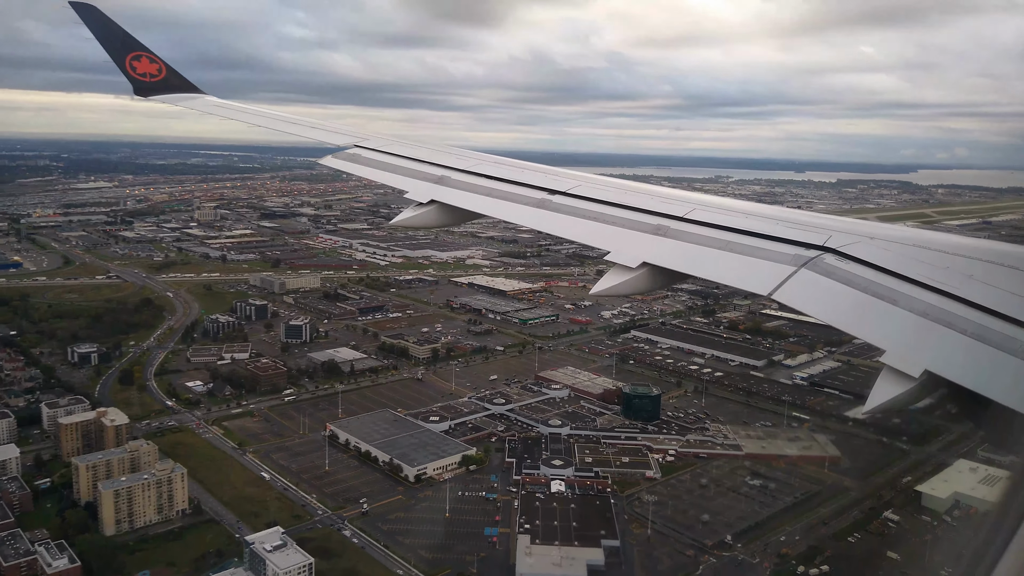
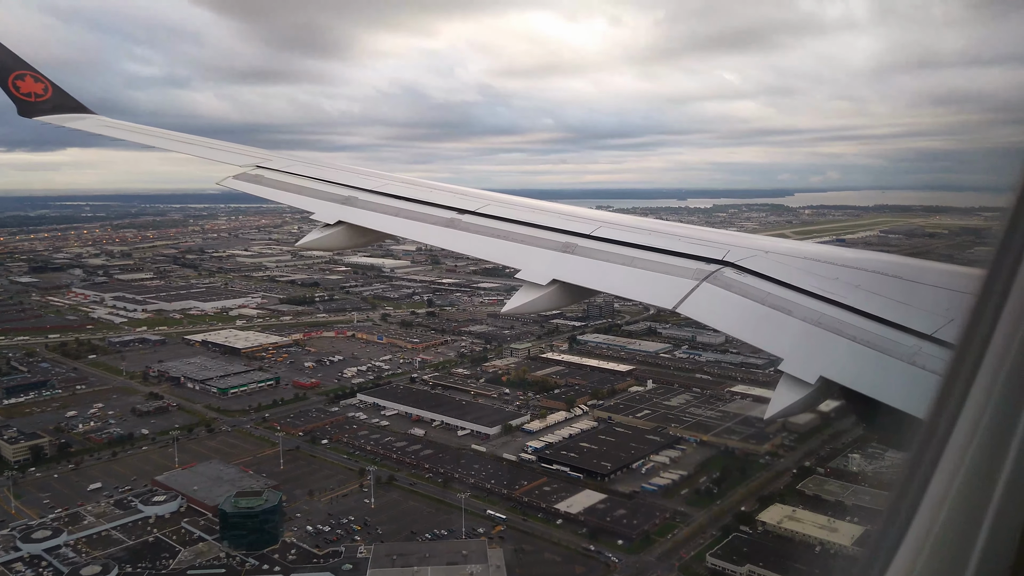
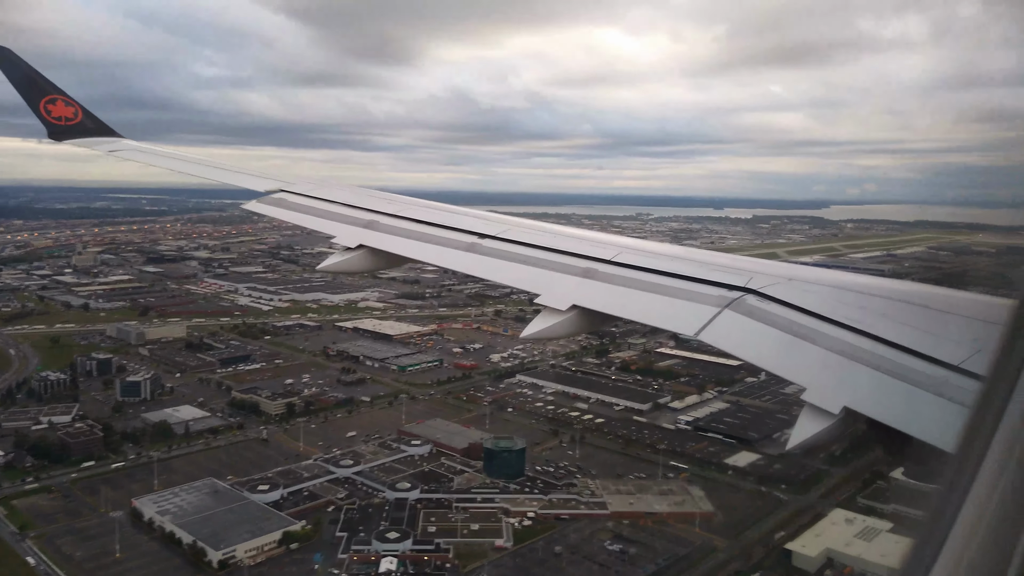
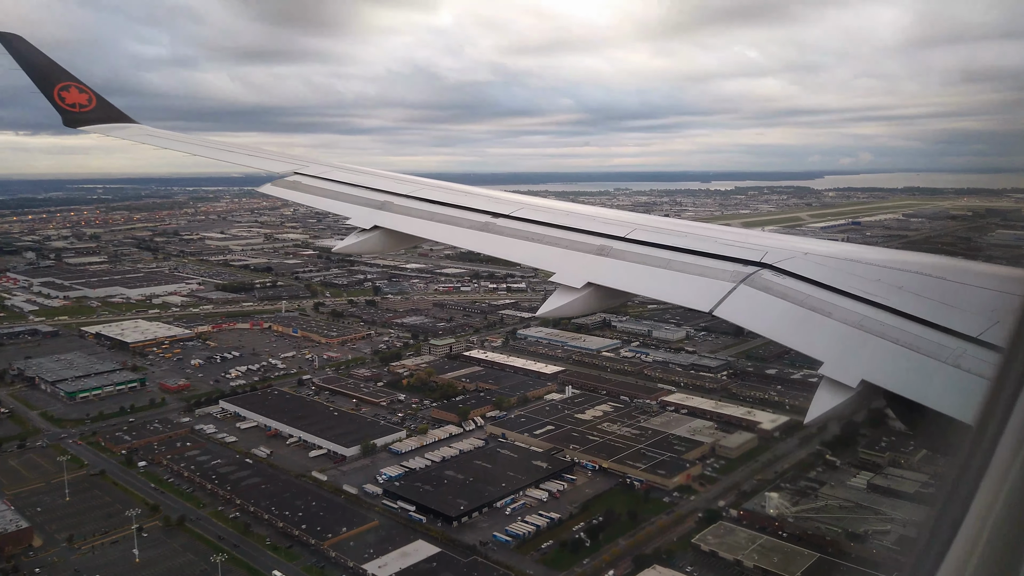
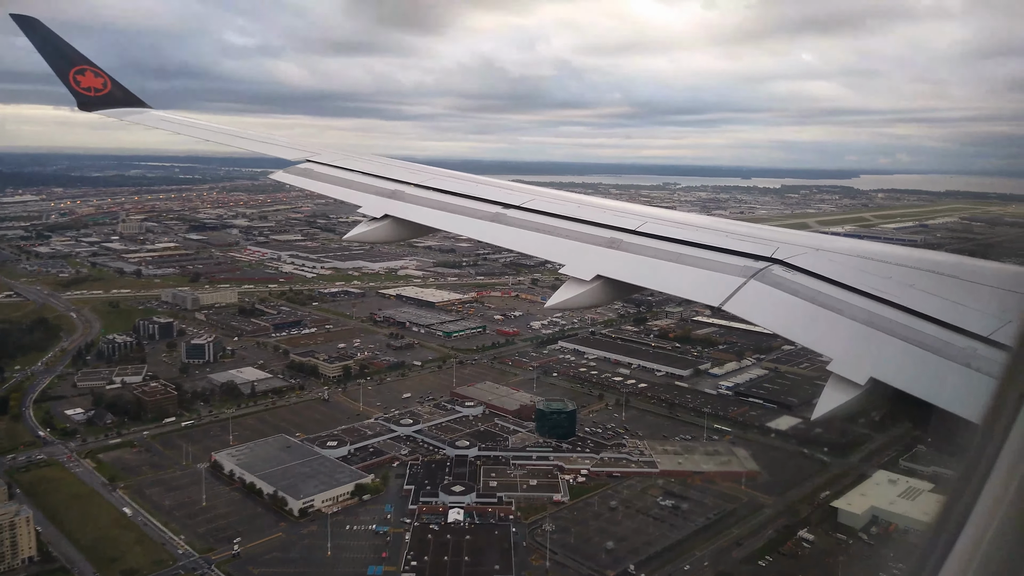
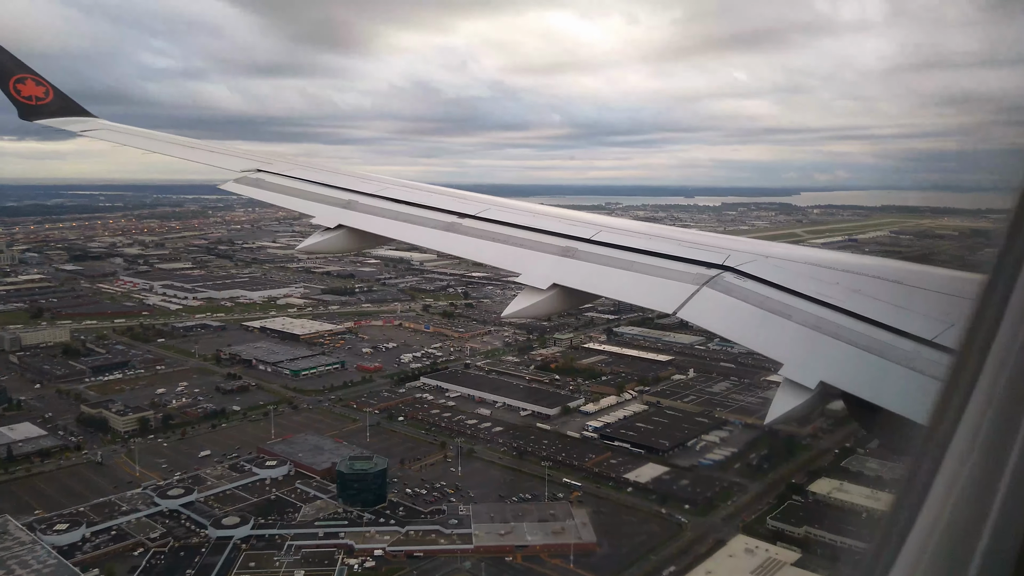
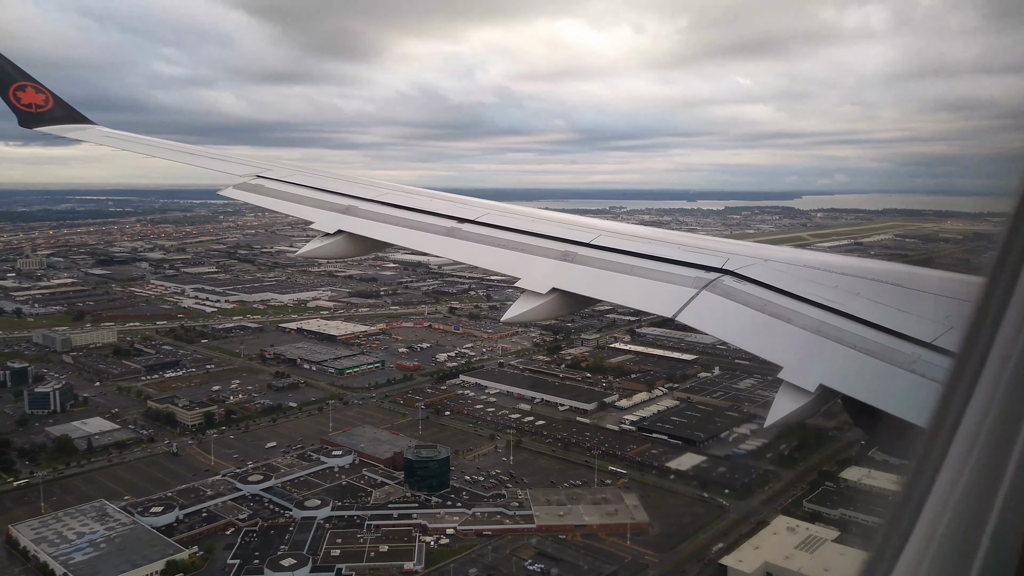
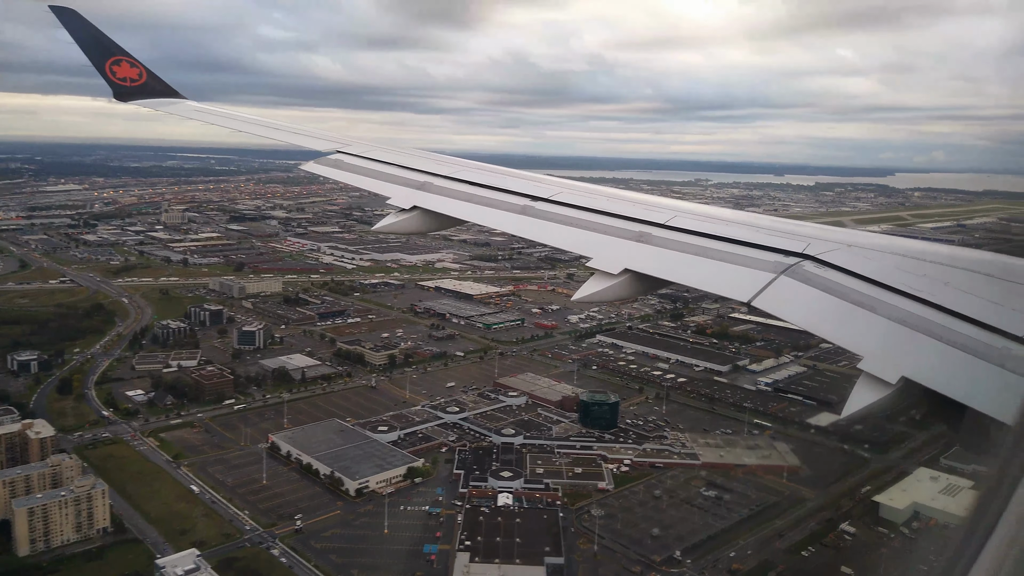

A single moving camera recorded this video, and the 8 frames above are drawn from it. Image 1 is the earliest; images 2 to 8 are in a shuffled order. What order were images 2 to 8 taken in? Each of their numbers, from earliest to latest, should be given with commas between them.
8, 5, 3, 7, 6, 2, 4
